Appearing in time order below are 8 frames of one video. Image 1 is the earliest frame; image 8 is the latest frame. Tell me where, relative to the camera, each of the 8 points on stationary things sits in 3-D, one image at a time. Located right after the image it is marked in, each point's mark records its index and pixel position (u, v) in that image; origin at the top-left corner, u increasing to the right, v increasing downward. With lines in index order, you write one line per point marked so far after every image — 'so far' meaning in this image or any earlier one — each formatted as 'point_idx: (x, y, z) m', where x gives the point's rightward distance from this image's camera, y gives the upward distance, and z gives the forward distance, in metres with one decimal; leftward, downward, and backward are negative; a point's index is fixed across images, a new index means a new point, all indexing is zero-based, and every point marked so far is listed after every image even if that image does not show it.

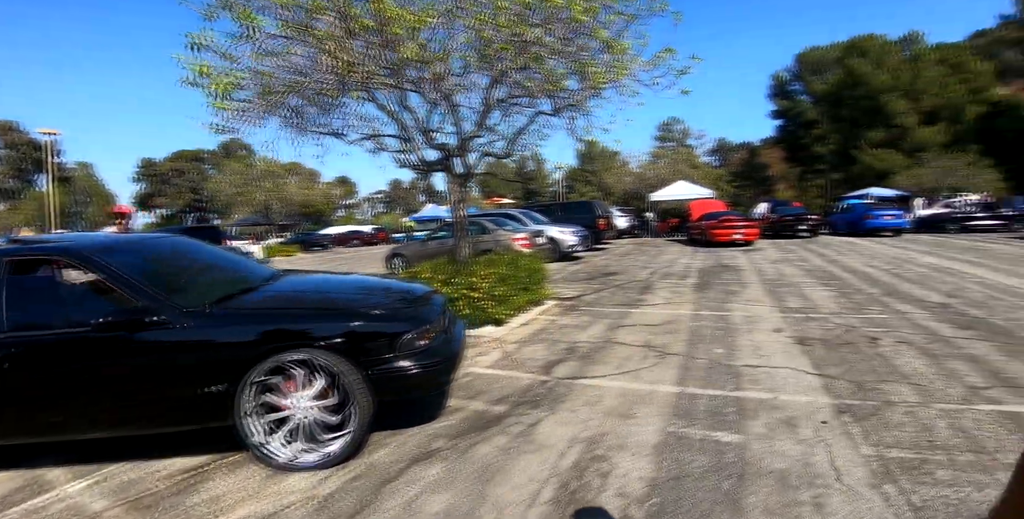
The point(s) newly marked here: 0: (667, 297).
0: (+2.9, -0.7, +8.9) m
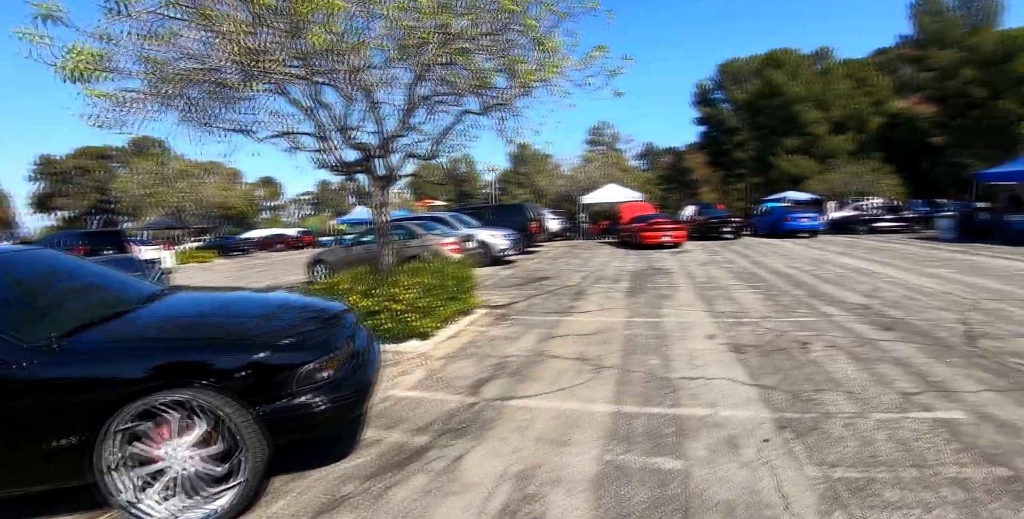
0: (+1.6, -0.8, +8.6) m
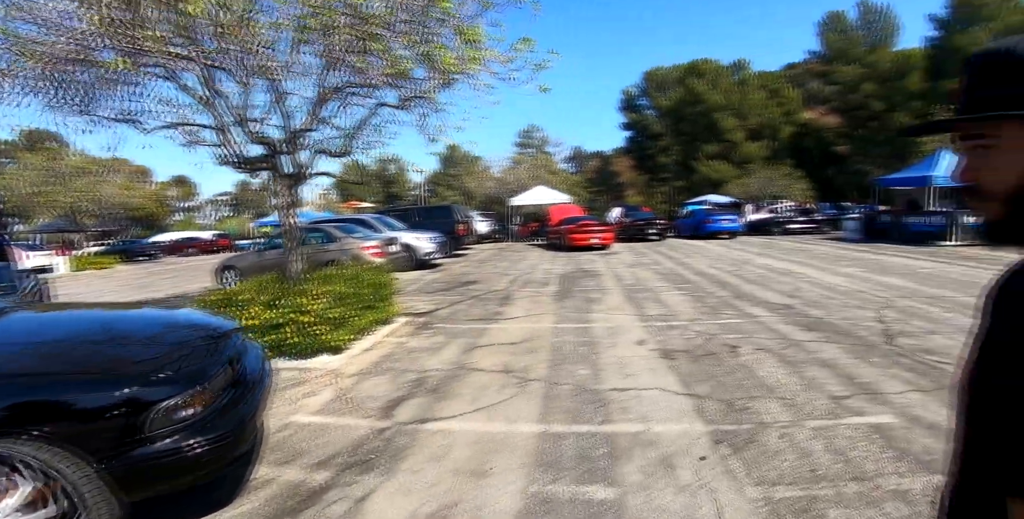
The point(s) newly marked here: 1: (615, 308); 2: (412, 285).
0: (+0.2, -0.8, +8.2) m
1: (+1.7, -0.8, +7.8) m
2: (-2.8, -0.6, +12.0) m
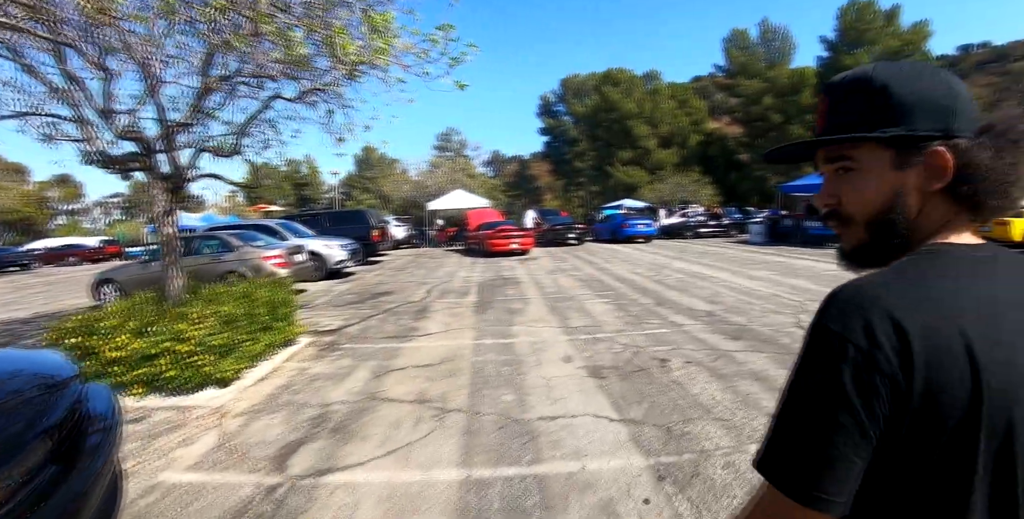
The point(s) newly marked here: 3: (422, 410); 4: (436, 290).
0: (-1.1, -1.0, +7.6) m
1: (+0.4, -1.0, +7.4) m
2: (-4.7, -0.9, +10.8) m
3: (-0.8, -1.5, +4.5) m
4: (-1.8, -0.7, +11.0) m
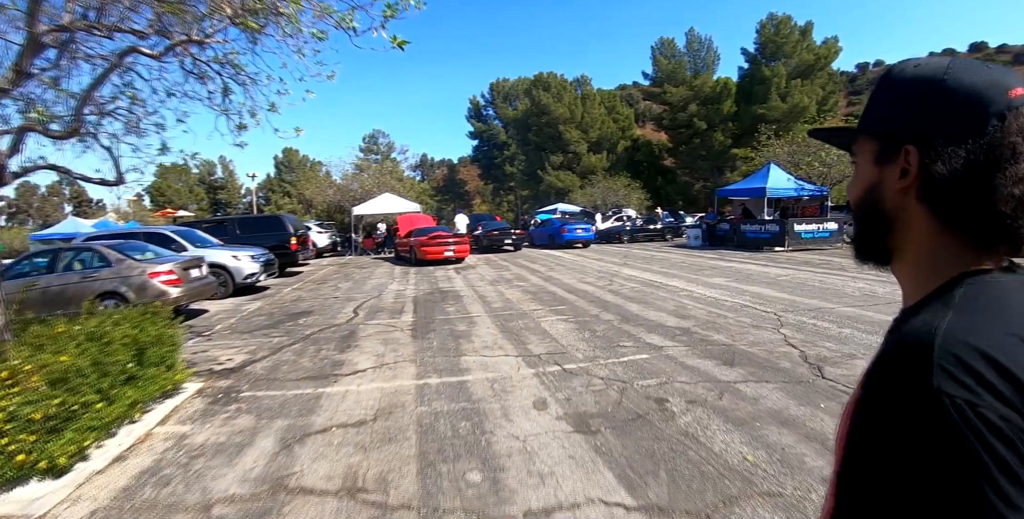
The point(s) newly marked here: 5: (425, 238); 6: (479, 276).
0: (-1.7, -1.3, +6.2) m
1: (-0.2, -1.2, +6.2) m
2: (-5.8, -1.3, +8.9) m
3: (-1.0, -1.7, +3.1) m
4: (-3.0, -1.0, +9.4) m
5: (-3.4, +0.9, +17.7) m
6: (-0.9, -0.5, +13.8) m
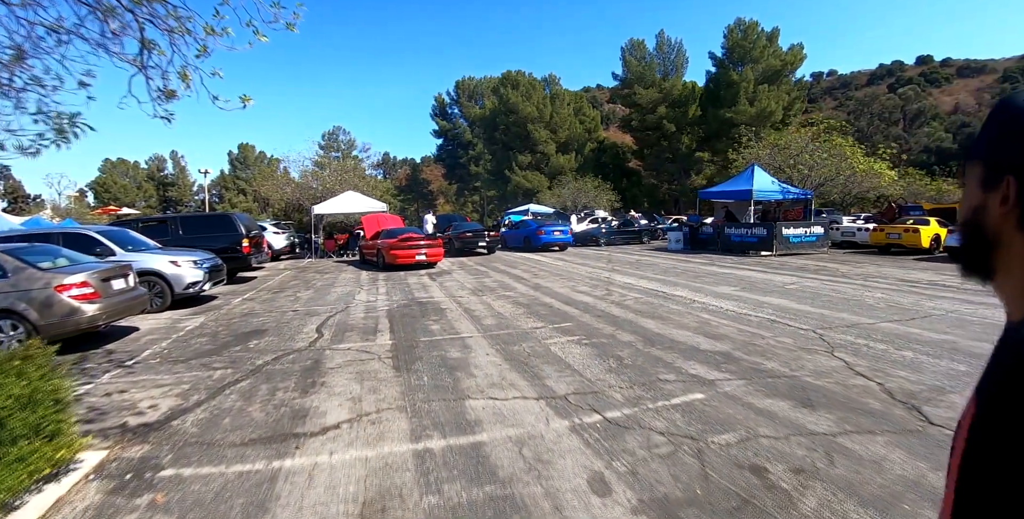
0: (-1.6, -1.4, +4.8) m
1: (-0.1, -1.3, +5.0) m
2: (-5.8, -1.4, +7.1) m
3: (-0.6, -1.8, +1.8) m
4: (-3.1, -1.1, +7.9) m
5: (-4.1, +0.7, +16.1) m
6: (-1.4, -0.6, +12.4) m
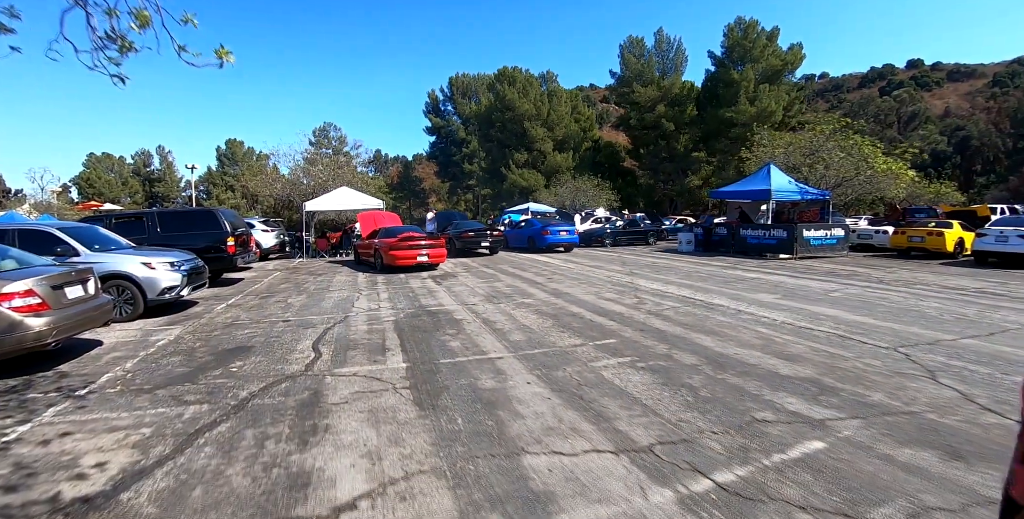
0: (-1.1, -1.5, +3.7) m
1: (+0.4, -1.4, +3.9) m
2: (-5.4, -1.4, +5.9) m
3: (-0.1, -1.9, +0.7) m
4: (-2.7, -1.2, +6.8) m
5: (-3.9, +0.7, +14.9) m
6: (-1.0, -0.7, +11.3) m
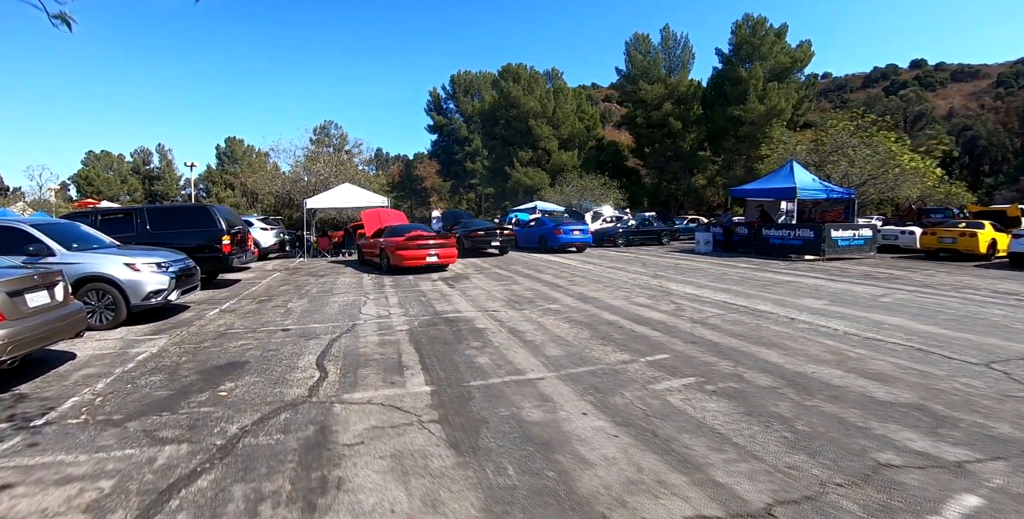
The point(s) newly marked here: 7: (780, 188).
0: (-0.6, -1.5, +2.8) m
1: (+0.9, -1.4, +3.0) m
2: (-4.9, -1.5, +5.0) m
3: (+0.4, -1.9, -0.2) m
4: (-2.2, -1.2, +5.9) m
5: (-3.4, +0.6, +14.1) m
6: (-0.6, -0.7, +10.4) m
7: (+10.3, +2.8, +17.7) m
